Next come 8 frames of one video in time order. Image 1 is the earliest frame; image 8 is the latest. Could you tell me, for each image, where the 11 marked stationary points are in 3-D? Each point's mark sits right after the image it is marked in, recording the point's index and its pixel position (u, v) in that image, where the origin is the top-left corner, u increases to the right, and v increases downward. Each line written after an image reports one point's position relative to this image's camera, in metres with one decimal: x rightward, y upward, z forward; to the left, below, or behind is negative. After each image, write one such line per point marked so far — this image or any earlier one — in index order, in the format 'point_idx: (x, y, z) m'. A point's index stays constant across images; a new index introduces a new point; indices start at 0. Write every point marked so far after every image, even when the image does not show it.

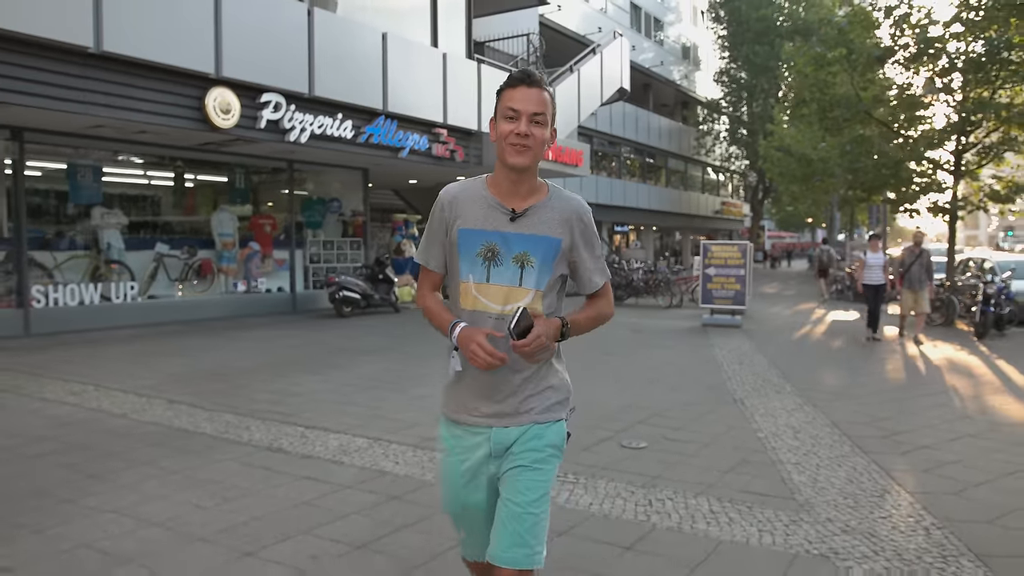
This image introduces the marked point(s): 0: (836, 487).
0: (+1.6, -1.0, +4.5) m
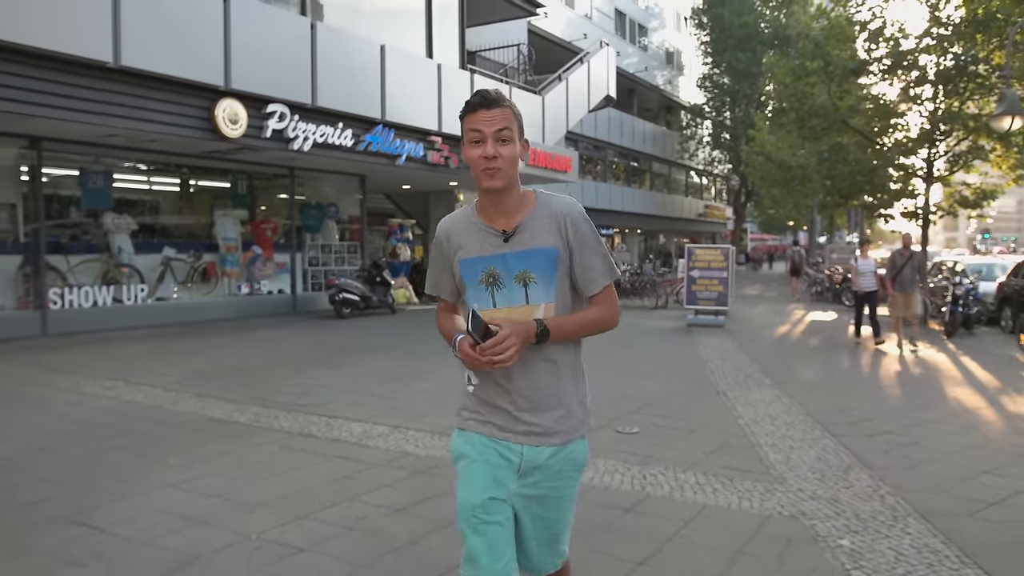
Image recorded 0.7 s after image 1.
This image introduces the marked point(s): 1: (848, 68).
0: (+1.7, -1.0, +5.1) m
1: (+6.1, +4.0, +16.6) m
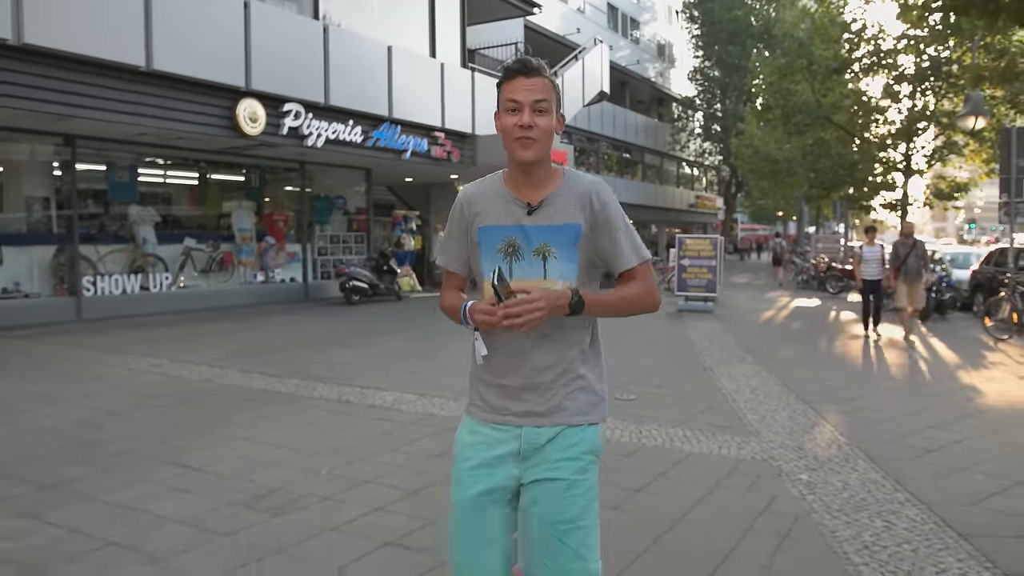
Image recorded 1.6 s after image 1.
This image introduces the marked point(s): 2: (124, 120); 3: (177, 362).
0: (+1.8, -0.9, +6.0) m
1: (+6.1, +4.3, +17.4) m
2: (-4.7, +2.0, +10.9) m
3: (-3.1, -0.7, +8.4) m
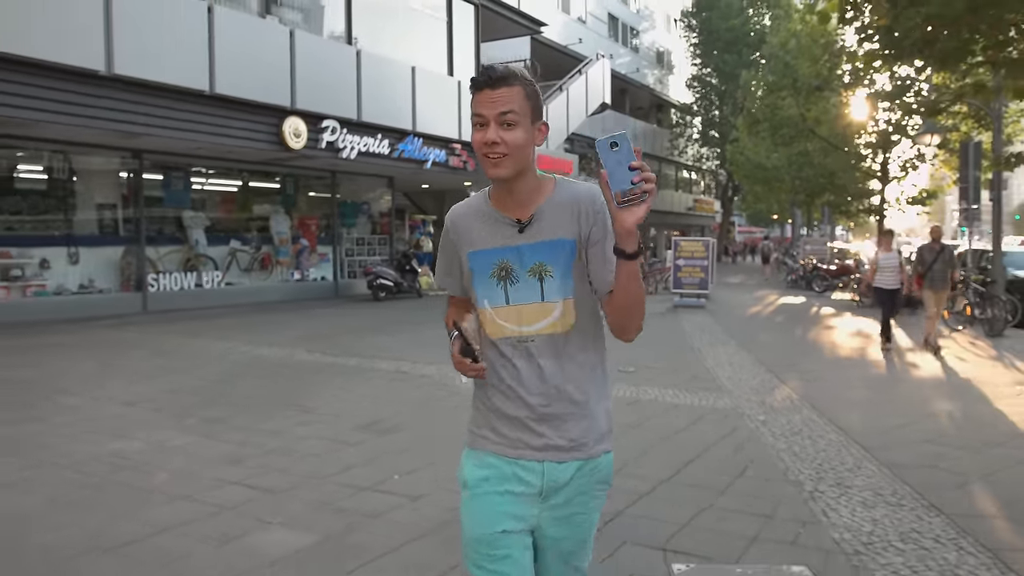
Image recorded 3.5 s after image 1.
0: (+2.0, -0.8, +7.5) m
1: (+6.3, +4.3, +19.0) m
2: (-4.5, +2.1, +12.5) m
3: (-2.9, -0.6, +10.0) m
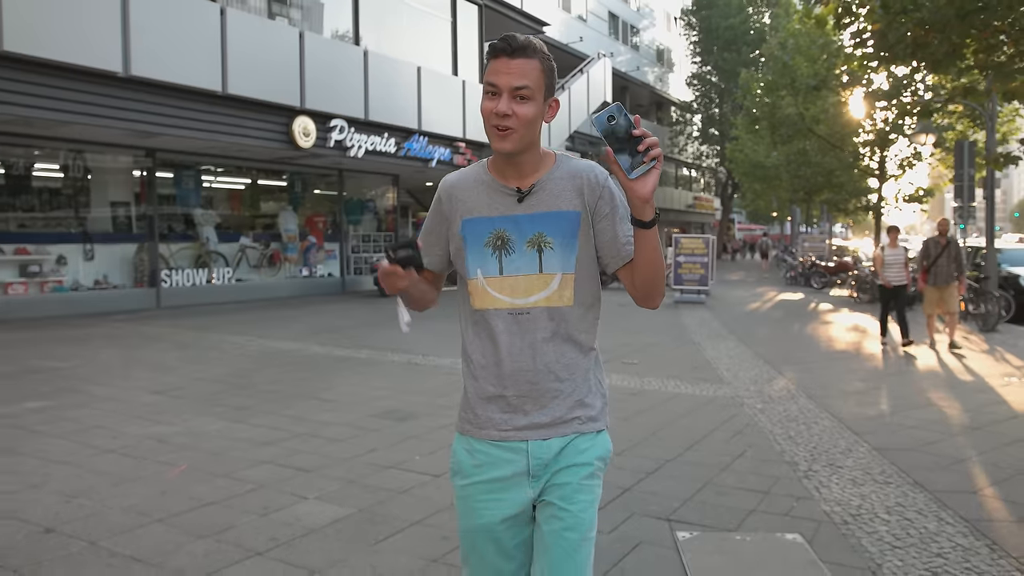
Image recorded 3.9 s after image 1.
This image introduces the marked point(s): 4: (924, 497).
0: (+2.0, -0.8, +7.9) m
1: (+6.4, +4.4, +19.3) m
2: (-4.4, +2.2, +12.8) m
3: (-2.8, -0.6, +10.3) m
4: (+1.9, -1.0, +4.1) m
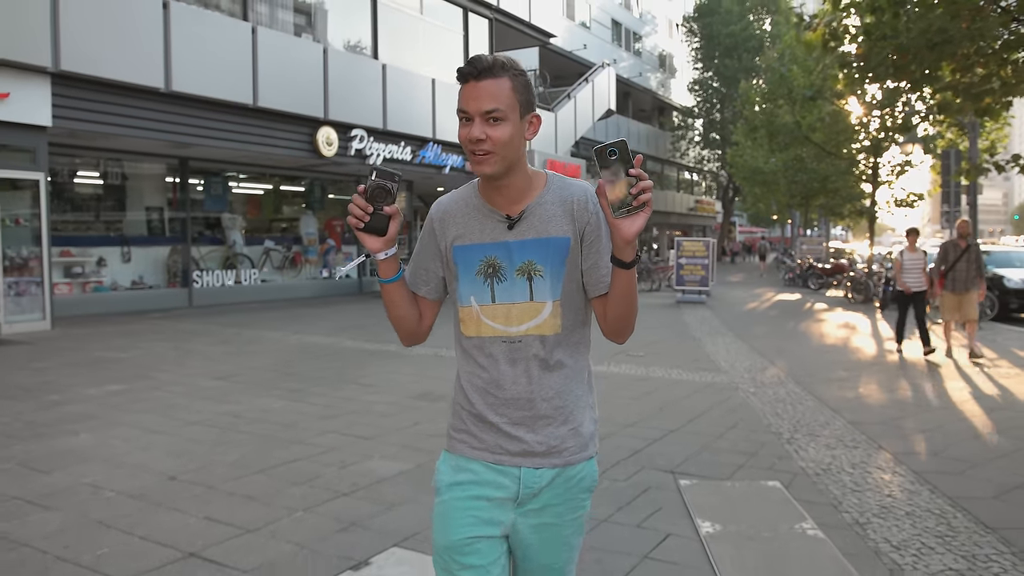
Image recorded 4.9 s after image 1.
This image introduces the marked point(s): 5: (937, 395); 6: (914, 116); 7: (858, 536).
0: (+2.2, -0.7, +8.7) m
1: (+6.6, +4.4, +20.2) m
2: (-4.3, +2.2, +13.6) m
3: (-2.6, -0.6, +11.1) m
4: (+2.1, -0.9, +4.9) m
5: (+3.4, -0.8, +7.1) m
6: (+5.6, +2.4, +12.4) m
7: (+1.4, -1.0, +3.6) m
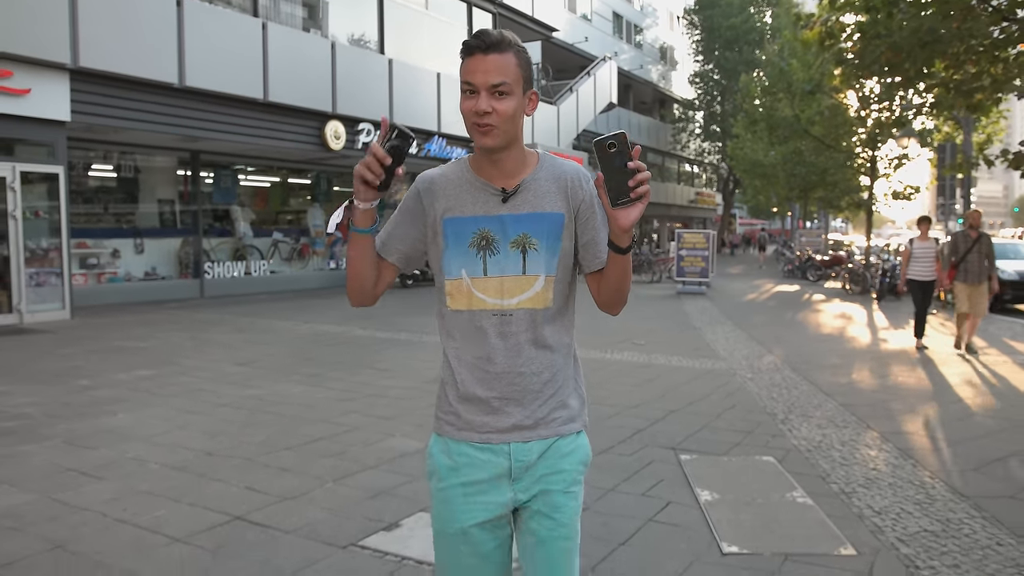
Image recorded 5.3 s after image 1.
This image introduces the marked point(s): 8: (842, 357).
0: (+2.3, -0.7, +9.0) m
1: (+6.7, +4.6, +20.4) m
2: (-4.2, +2.3, +13.9) m
3: (-2.6, -0.5, +11.5) m
4: (+2.1, -0.9, +5.3) m
5: (+3.5, -0.8, +7.5) m
6: (+5.7, +2.5, +12.7) m
7: (+1.5, -0.9, +4.0) m
8: (+3.3, -0.7, +8.9) m
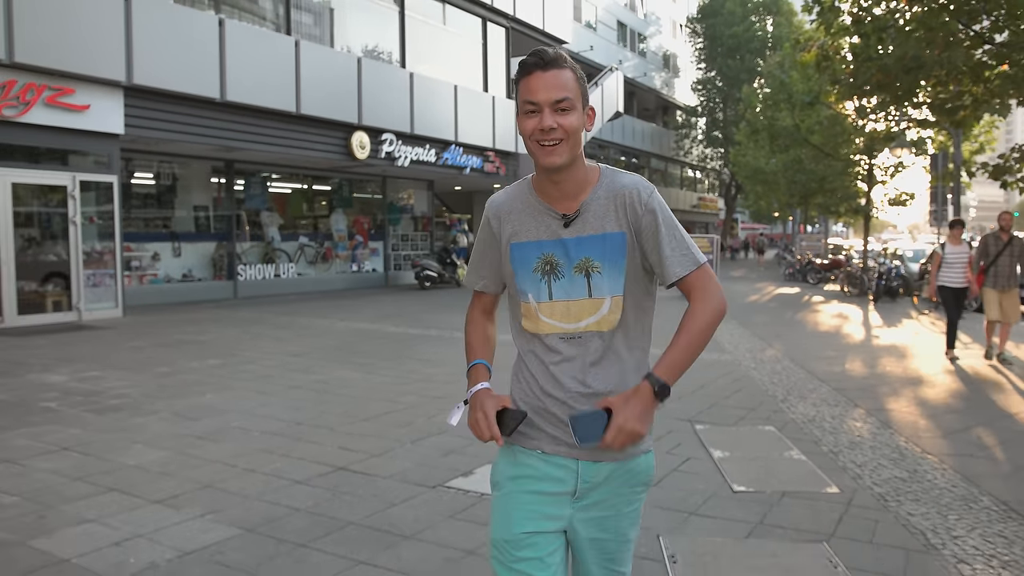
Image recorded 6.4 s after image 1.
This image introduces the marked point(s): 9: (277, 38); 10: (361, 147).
0: (+2.6, -0.7, +9.9) m
1: (+7.0, +4.5, +21.3) m
2: (-3.9, +2.3, +14.8) m
3: (-2.3, -0.5, +12.3) m
4: (+2.4, -0.8, +6.2) m
5: (+3.7, -0.8, +8.3) m
6: (+5.9, +2.5, +13.6) m
7: (+1.7, -0.9, +4.8) m
8: (+3.5, -0.7, +9.8) m
9: (-3.7, +3.9, +14.1) m
10: (-2.8, +2.6, +16.4) m
